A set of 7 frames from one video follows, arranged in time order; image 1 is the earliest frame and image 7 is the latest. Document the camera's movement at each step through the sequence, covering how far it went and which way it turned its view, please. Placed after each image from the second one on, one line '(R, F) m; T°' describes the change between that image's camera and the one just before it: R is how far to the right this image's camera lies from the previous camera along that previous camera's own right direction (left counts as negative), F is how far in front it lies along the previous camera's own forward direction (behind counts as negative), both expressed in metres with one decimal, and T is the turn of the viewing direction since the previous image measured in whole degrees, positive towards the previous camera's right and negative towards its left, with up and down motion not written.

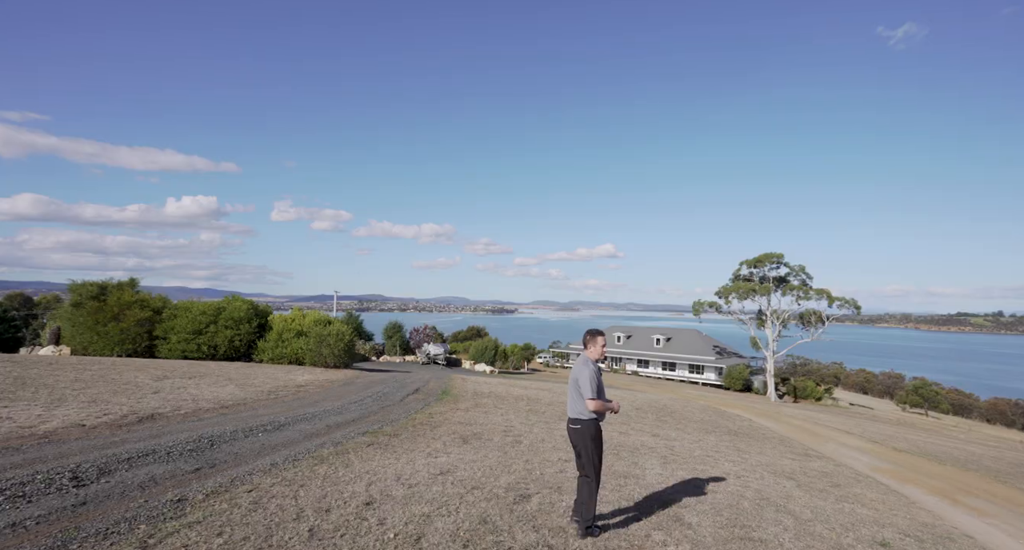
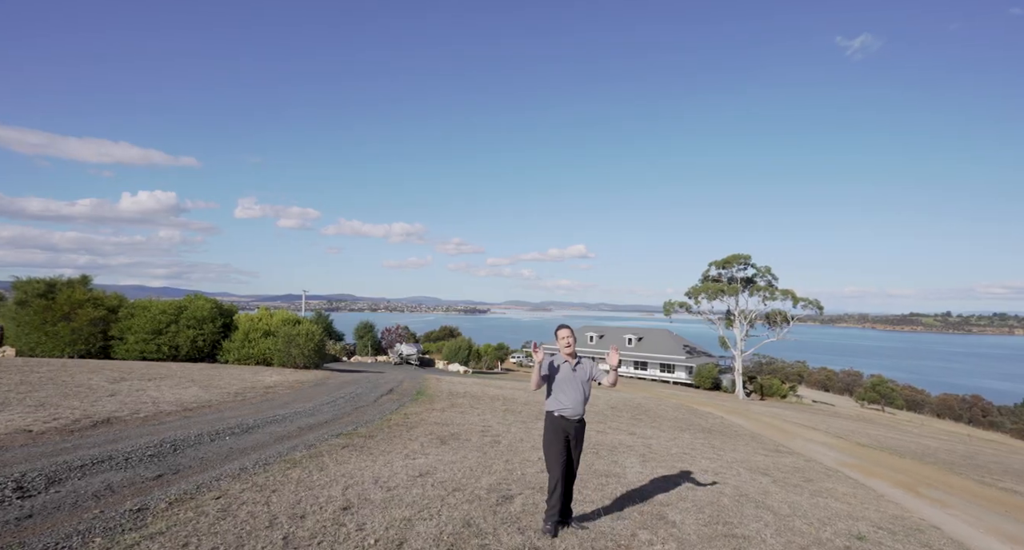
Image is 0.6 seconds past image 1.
(-0.2, +0.2) m; +3°
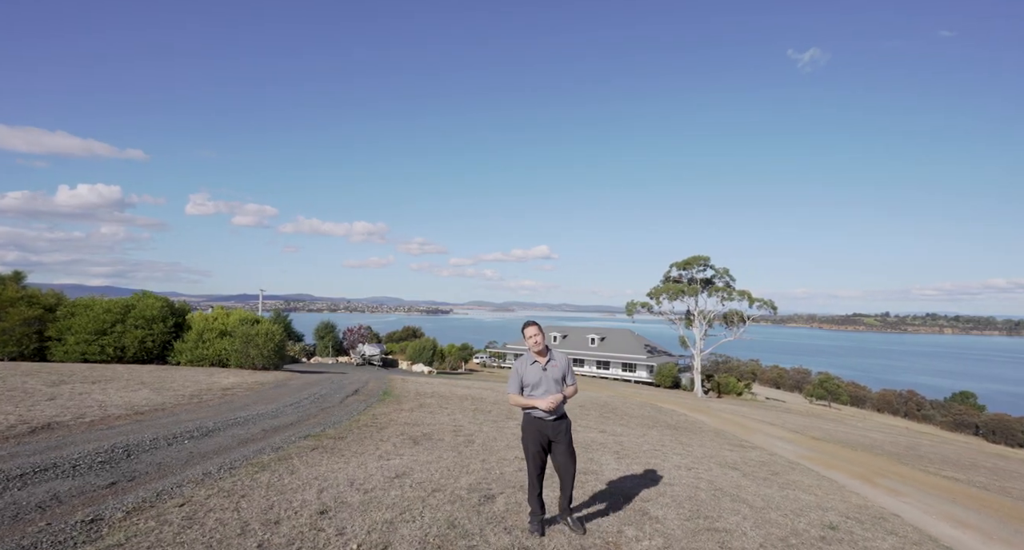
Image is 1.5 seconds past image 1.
(-0.4, +0.2) m; +5°
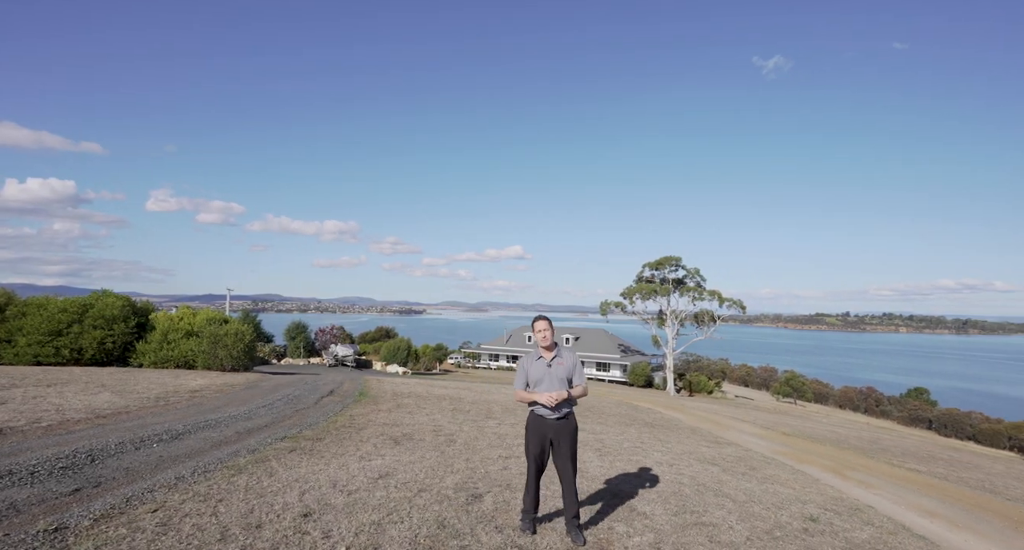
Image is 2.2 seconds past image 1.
(-0.3, +0.2) m; +3°
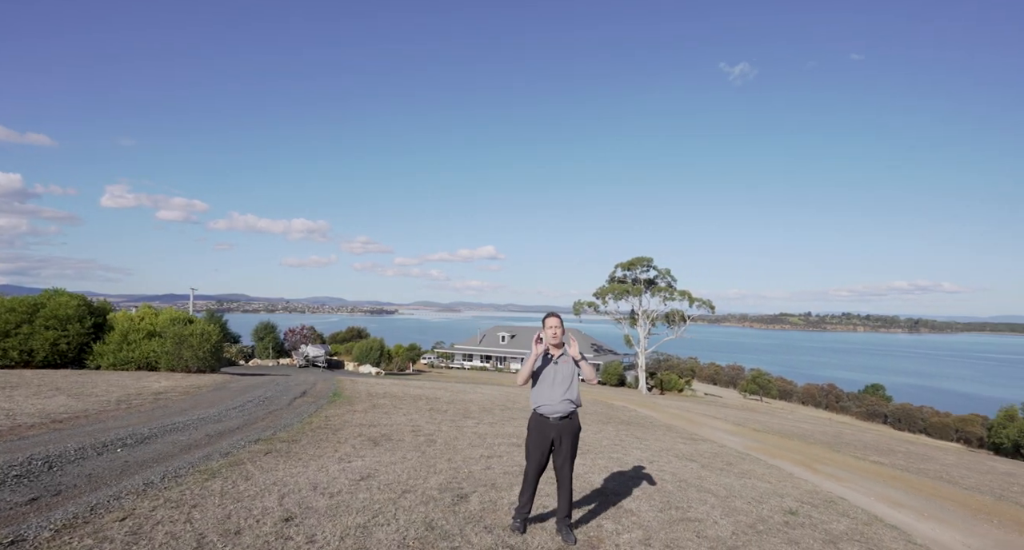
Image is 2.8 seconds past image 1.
(-0.2, +0.2) m; +3°
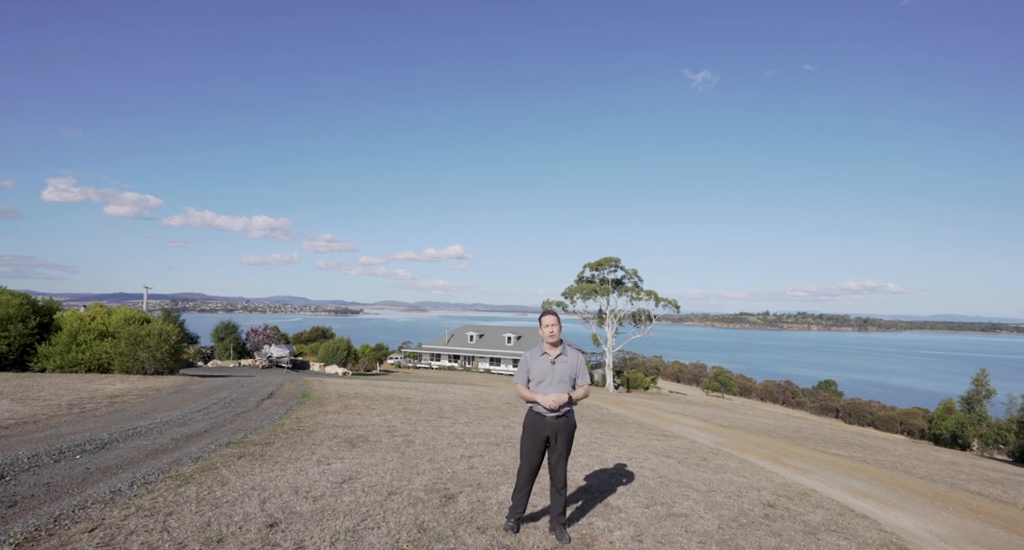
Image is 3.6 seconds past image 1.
(-0.4, +0.2) m; +4°
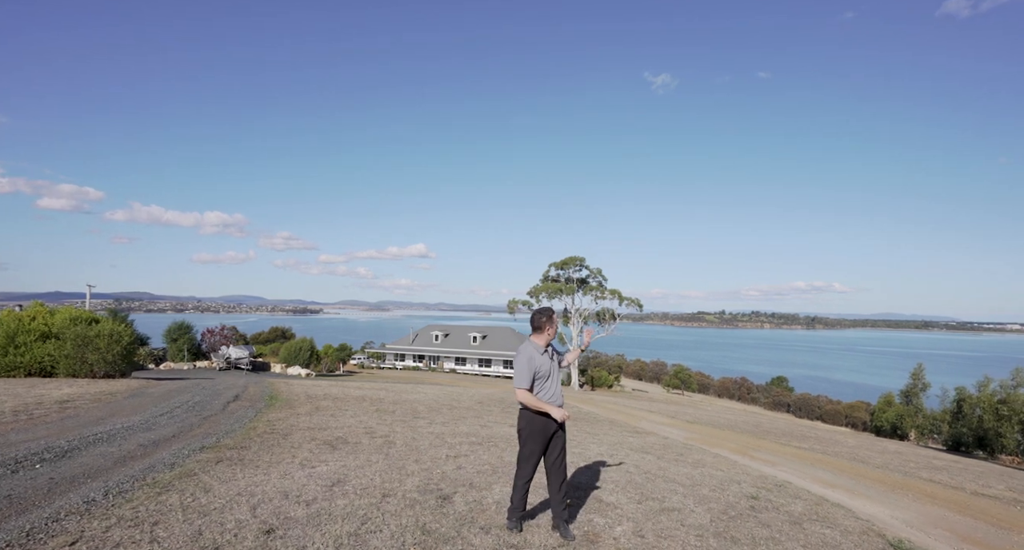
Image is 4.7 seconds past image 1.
(-0.5, +0.2) m; +5°
